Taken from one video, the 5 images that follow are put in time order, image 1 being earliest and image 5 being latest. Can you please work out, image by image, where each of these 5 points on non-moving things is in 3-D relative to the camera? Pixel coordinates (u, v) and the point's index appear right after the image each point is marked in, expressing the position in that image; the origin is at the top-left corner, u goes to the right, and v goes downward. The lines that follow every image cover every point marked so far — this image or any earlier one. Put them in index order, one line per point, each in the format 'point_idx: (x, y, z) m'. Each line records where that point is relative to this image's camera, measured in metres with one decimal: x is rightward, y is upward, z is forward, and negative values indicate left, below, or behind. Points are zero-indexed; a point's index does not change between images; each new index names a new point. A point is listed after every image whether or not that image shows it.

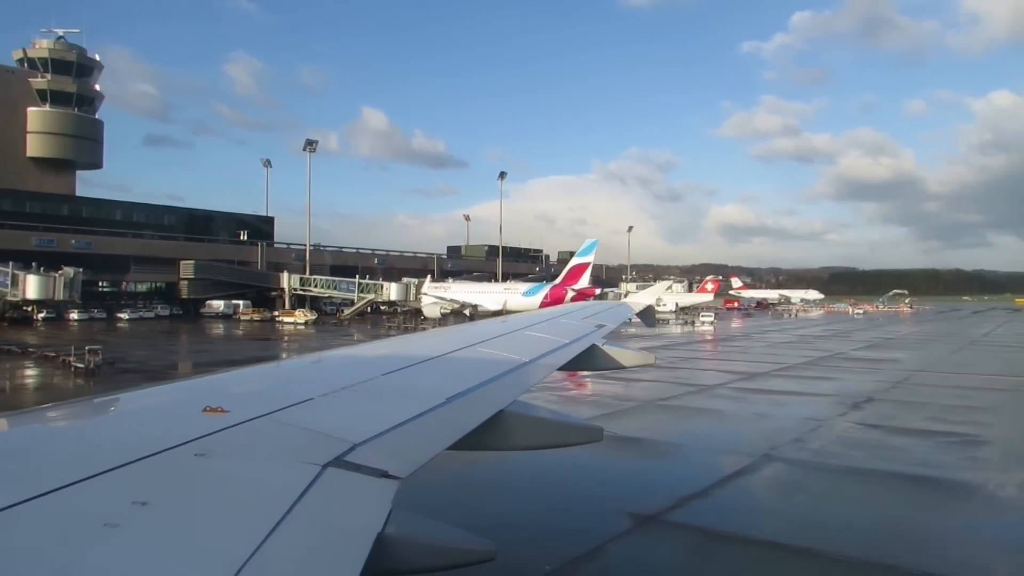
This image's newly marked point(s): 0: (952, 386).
0: (+8.1, -1.8, +13.0) m
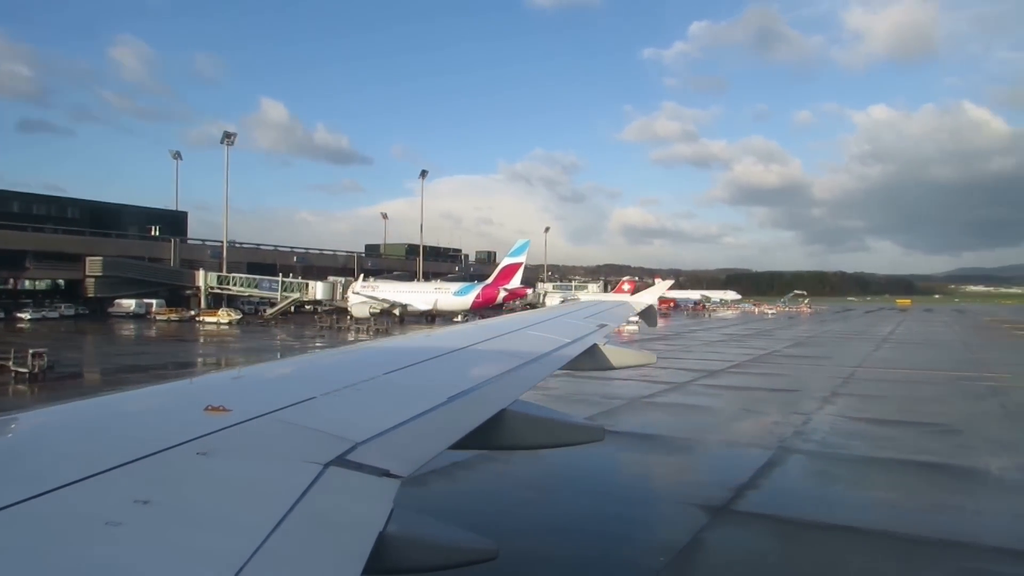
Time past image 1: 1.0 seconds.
0: (+7.5, -1.8, +14.0) m
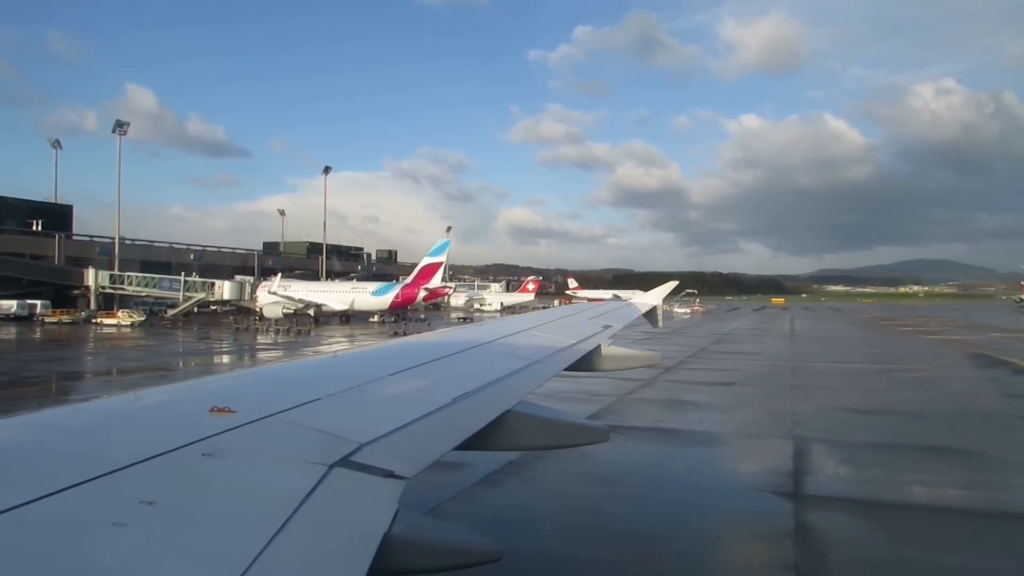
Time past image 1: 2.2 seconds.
0: (+6.9, -1.8, +15.1) m
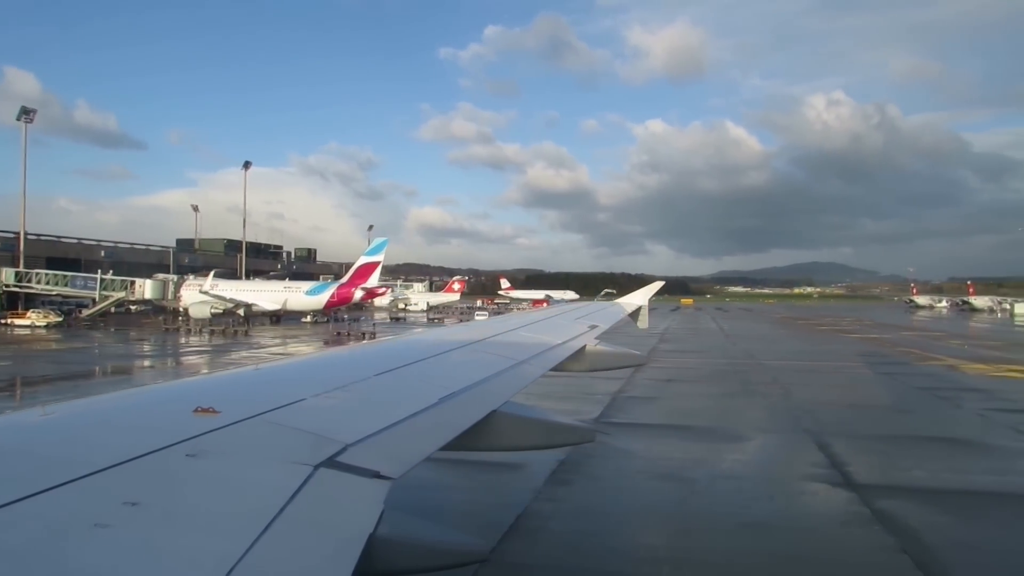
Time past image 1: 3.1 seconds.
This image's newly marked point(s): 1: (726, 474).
0: (+6.3, -1.9, +15.9) m
1: (+1.9, -1.6, +6.2) m
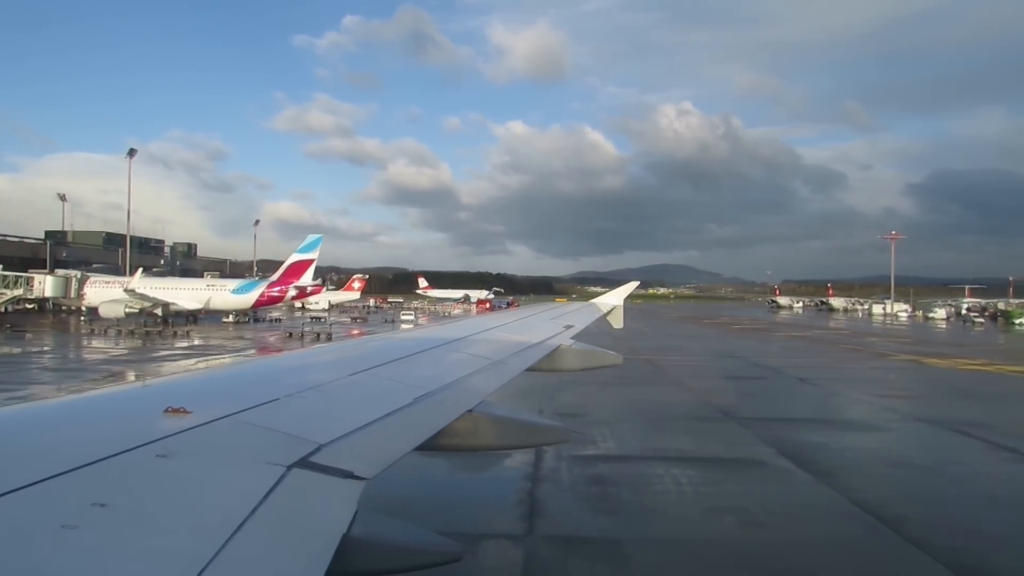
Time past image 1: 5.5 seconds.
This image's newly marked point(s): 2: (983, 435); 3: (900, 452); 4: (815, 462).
0: (+6.8, -1.9, +17.1) m
1: (+4.1, -1.6, +6.8) m
2: (+5.6, -1.7, +8.4) m
3: (+4.0, -1.6, +7.2) m
4: (+2.8, -1.6, +6.4) m
